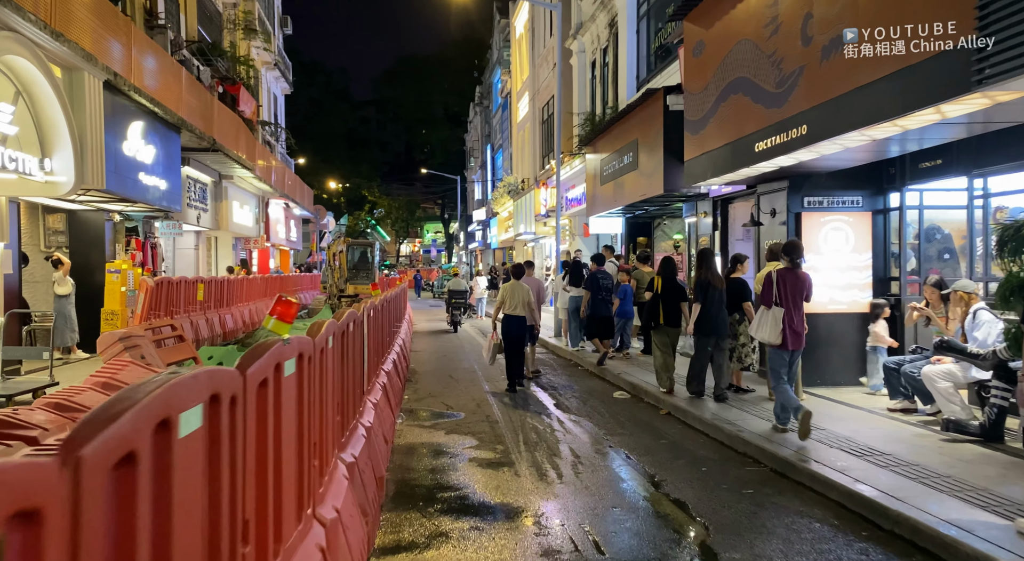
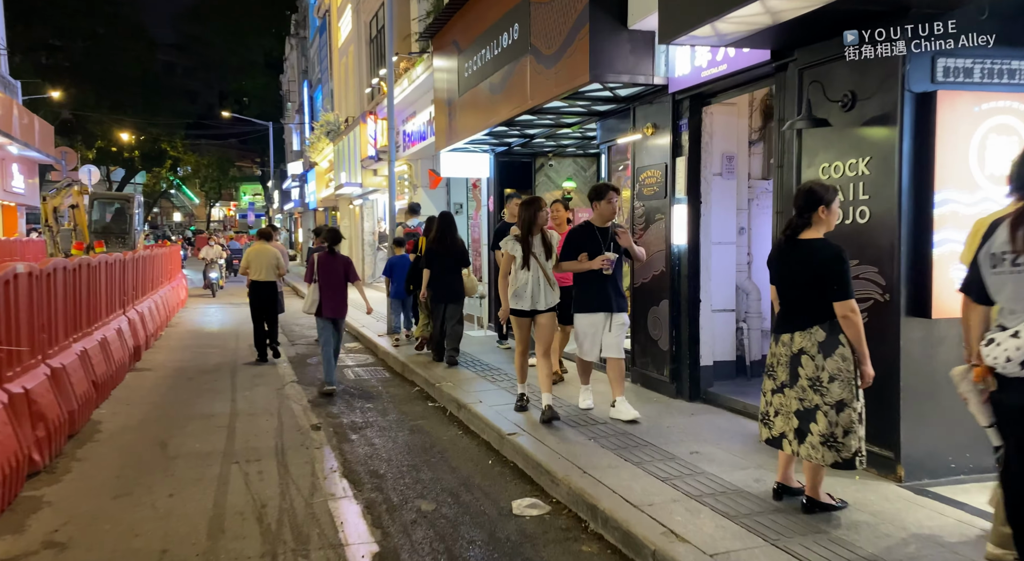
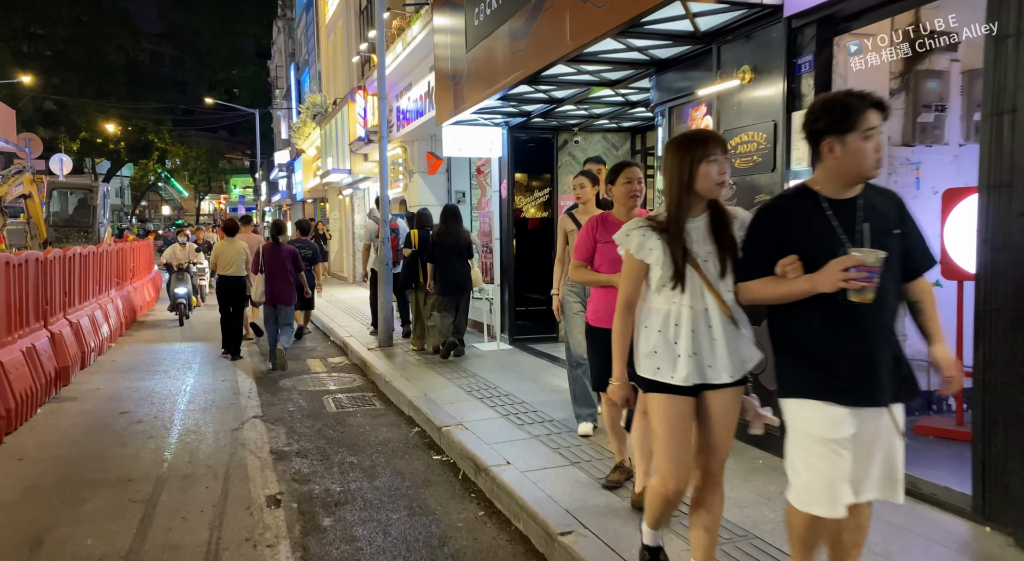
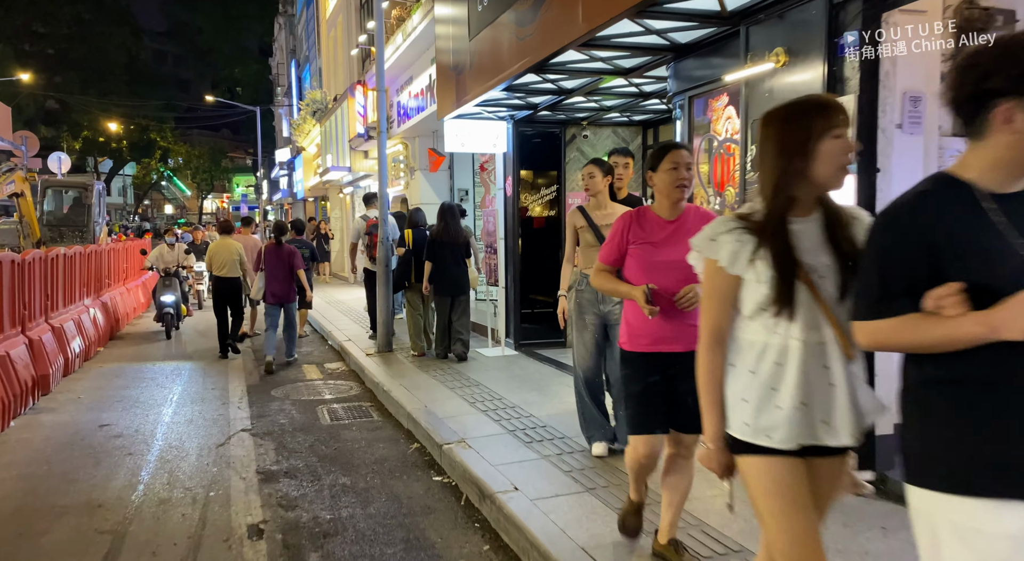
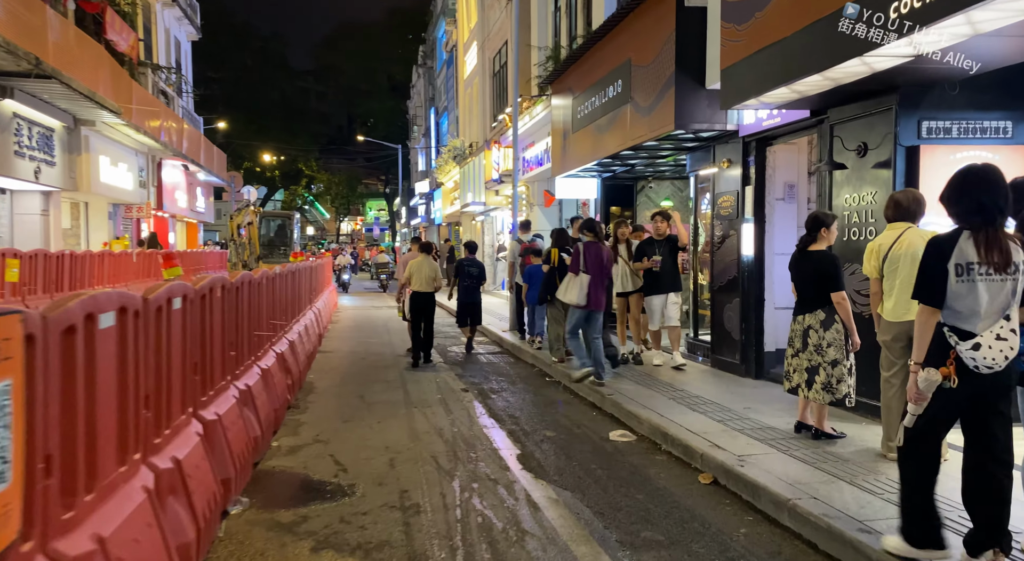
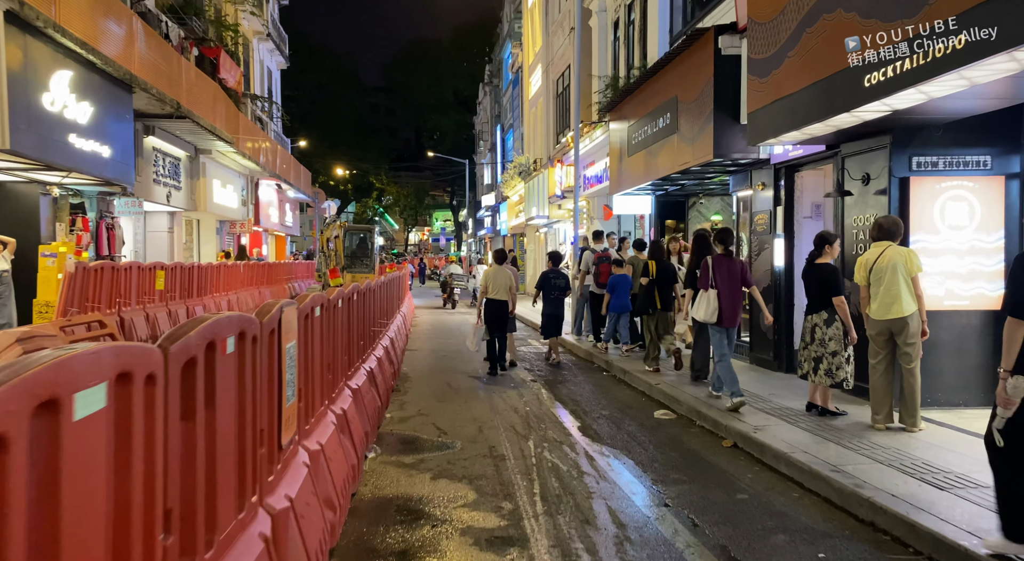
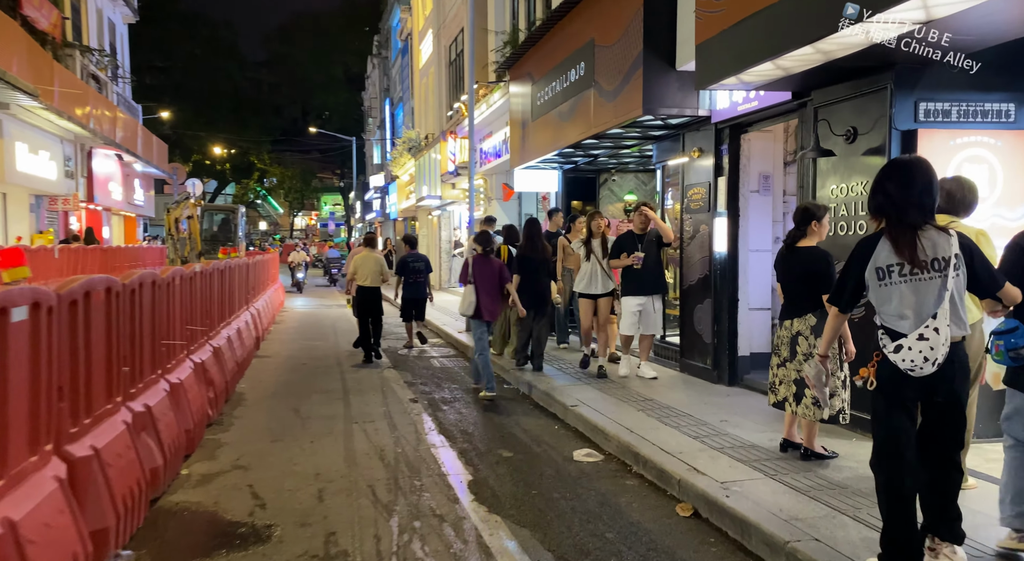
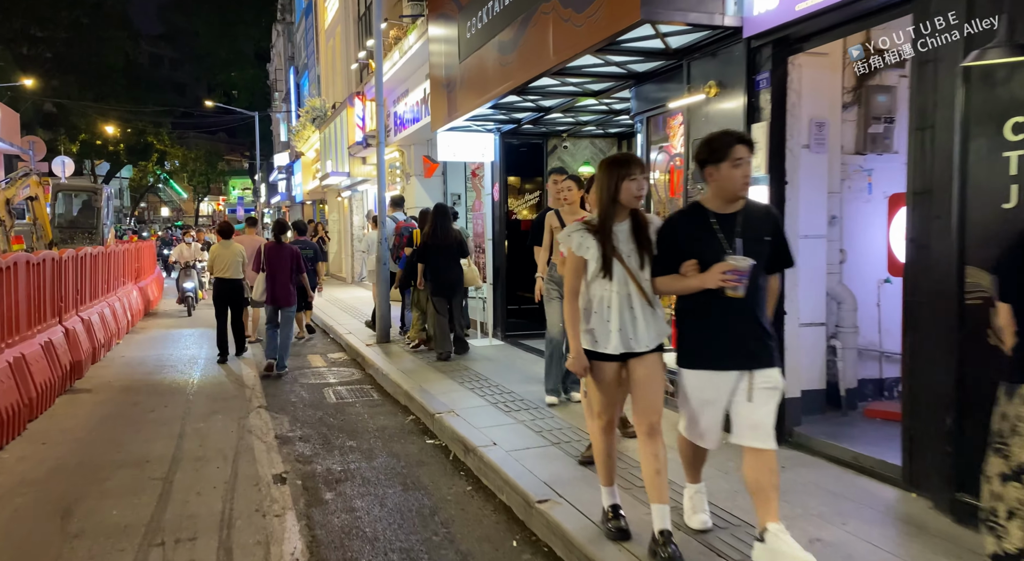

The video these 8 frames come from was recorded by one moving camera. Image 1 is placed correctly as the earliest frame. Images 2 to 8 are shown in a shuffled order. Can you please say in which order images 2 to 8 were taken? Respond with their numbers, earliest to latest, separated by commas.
6, 5, 7, 2, 8, 3, 4
